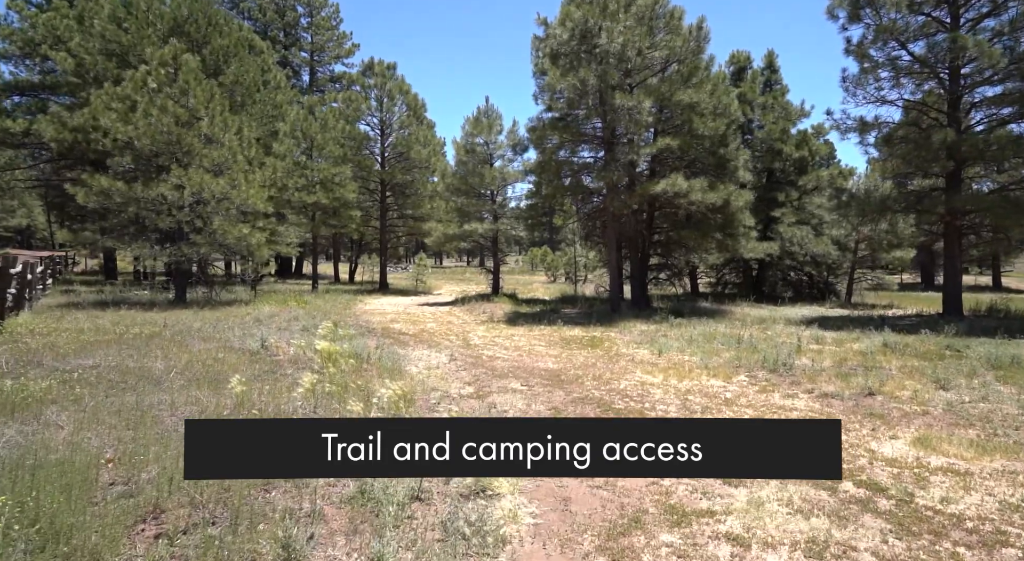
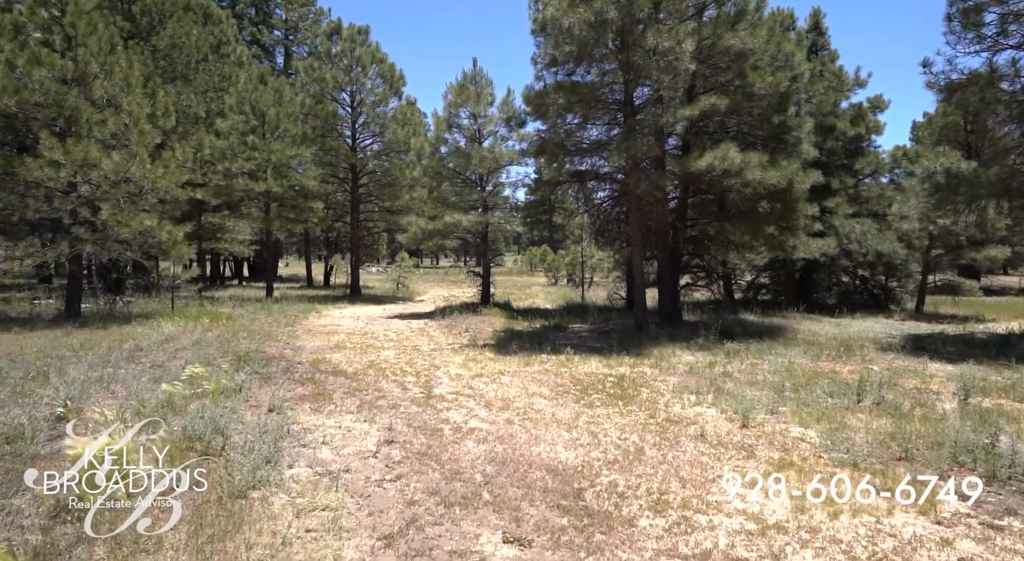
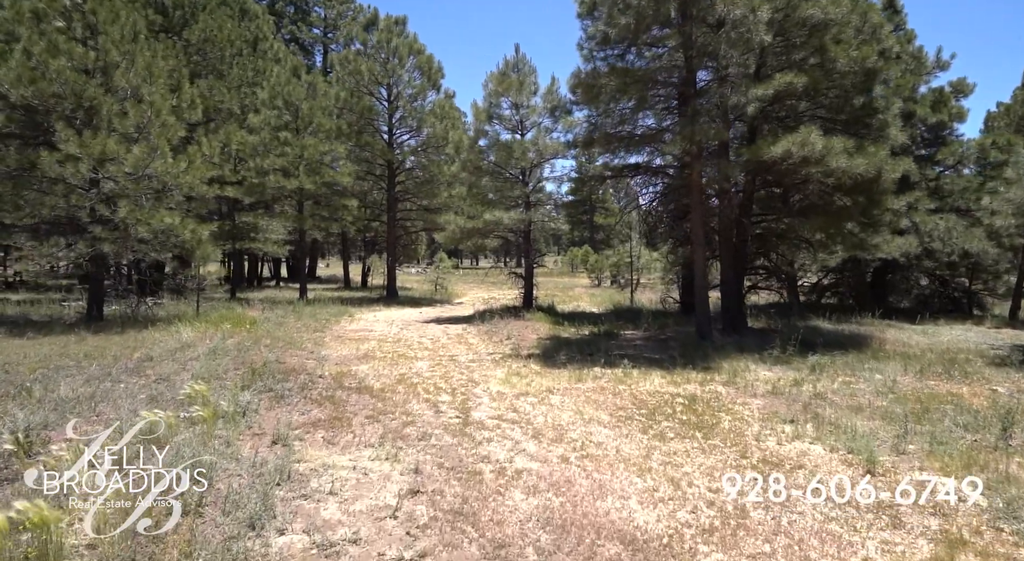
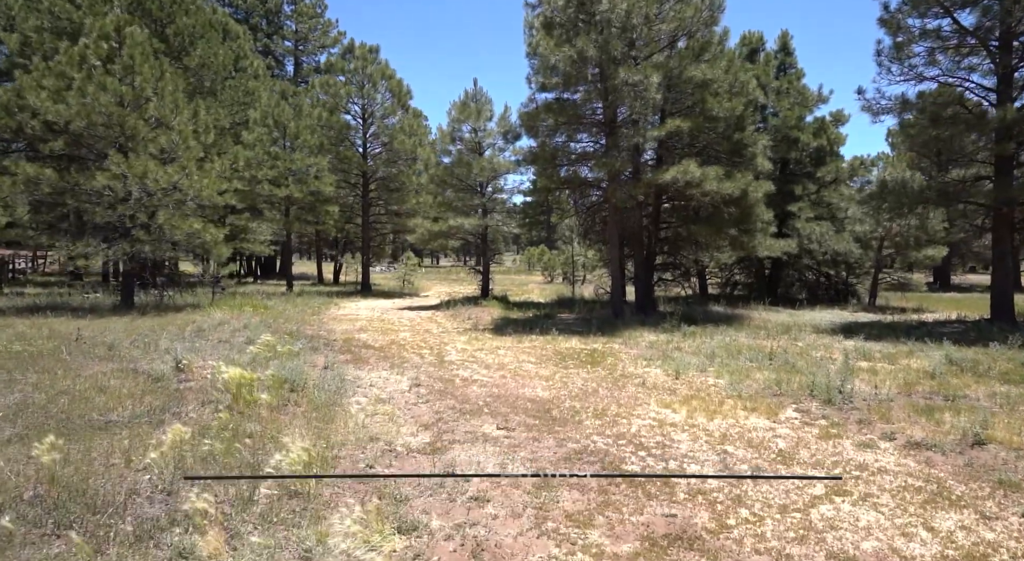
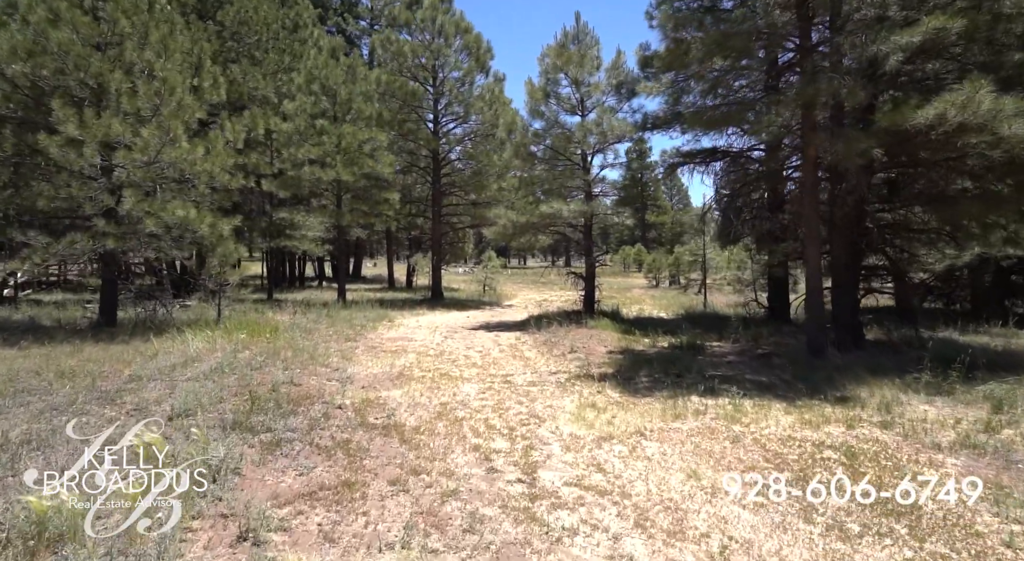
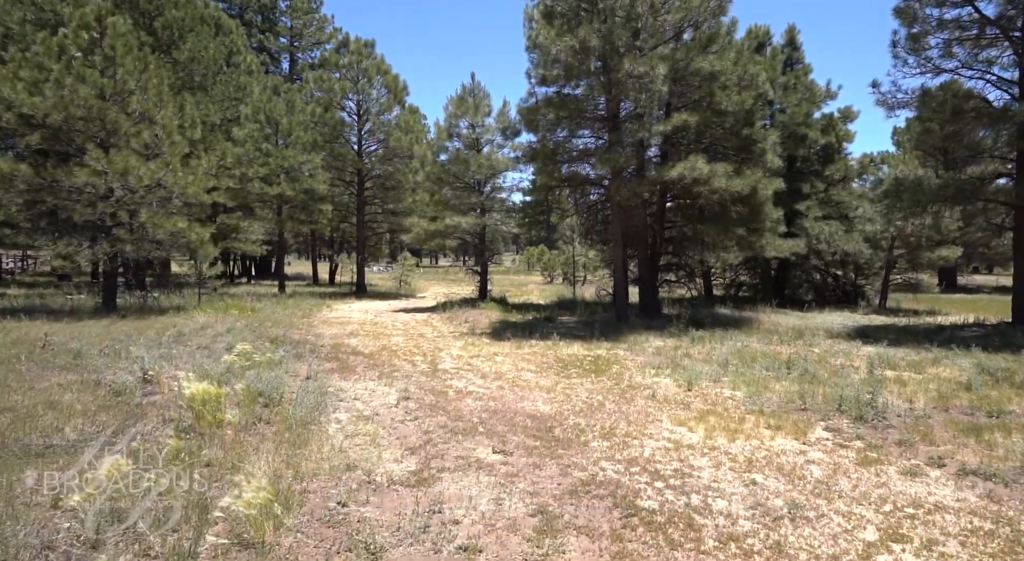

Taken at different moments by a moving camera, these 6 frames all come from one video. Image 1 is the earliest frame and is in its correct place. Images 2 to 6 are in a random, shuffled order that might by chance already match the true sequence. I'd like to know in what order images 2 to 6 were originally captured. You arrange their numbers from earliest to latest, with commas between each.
4, 6, 2, 3, 5
